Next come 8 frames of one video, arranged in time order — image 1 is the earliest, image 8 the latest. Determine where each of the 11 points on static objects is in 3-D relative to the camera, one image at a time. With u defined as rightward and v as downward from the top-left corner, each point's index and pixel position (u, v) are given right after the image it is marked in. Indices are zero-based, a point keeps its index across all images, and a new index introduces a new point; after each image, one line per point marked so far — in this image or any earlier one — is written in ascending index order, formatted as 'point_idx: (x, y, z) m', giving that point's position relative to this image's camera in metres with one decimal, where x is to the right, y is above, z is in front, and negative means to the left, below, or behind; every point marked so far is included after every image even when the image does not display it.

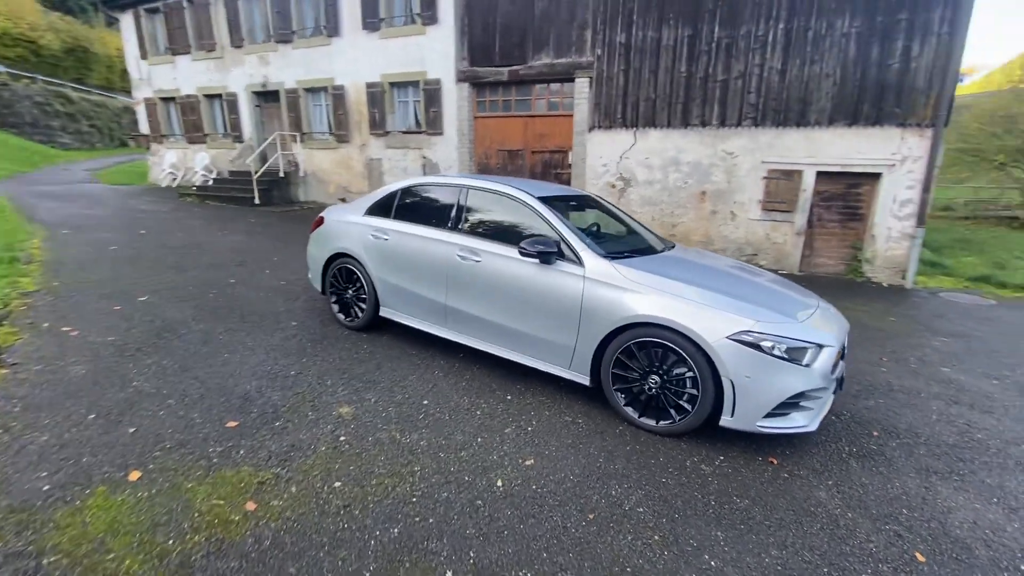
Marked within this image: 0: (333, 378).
0: (-1.4, -0.7, +3.8) m
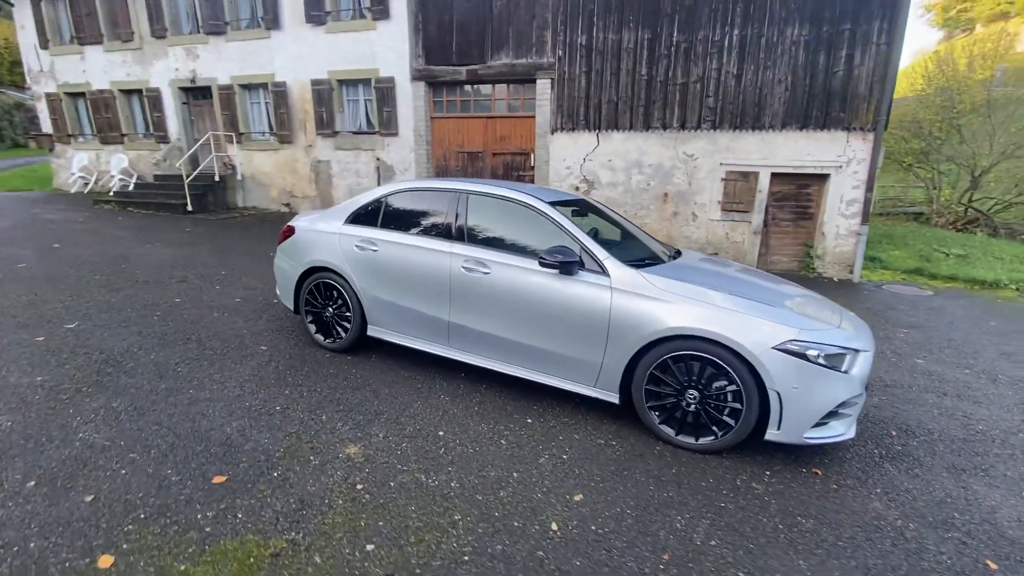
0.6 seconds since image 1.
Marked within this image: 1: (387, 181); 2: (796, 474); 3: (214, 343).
0: (-1.3, -0.9, +3.3) m
1: (-2.9, +2.4, +10.9) m
2: (+1.7, -1.1, +2.9) m
3: (-2.7, -0.5, +4.4) m
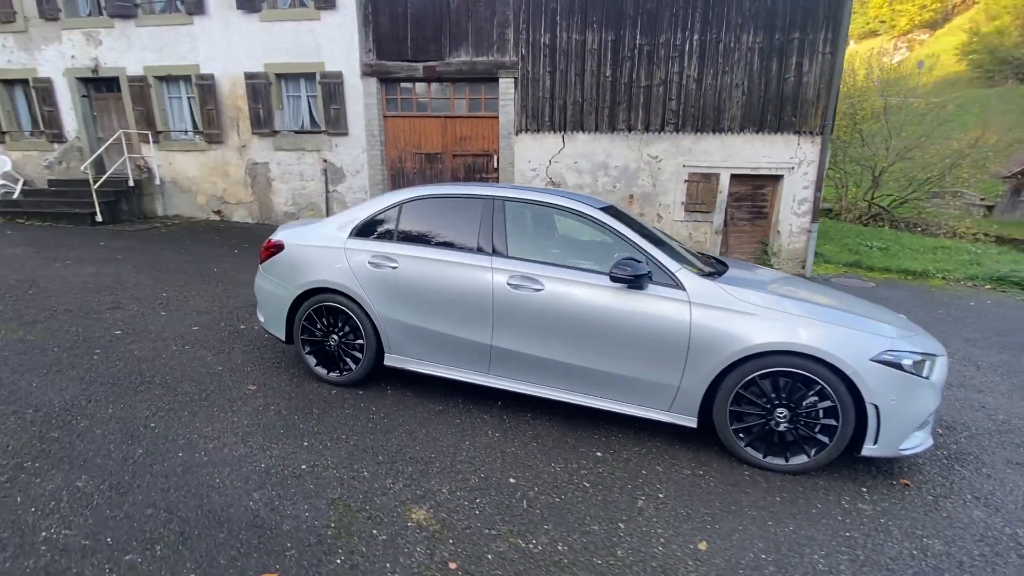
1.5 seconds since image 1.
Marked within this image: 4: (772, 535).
0: (-0.8, -1.0, +2.8) m
1: (-3.7, +2.2, +10.0) m
2: (+2.2, -1.2, +2.8) m
3: (-2.4, -0.7, +3.6) m
4: (+1.3, -1.2, +2.3) m
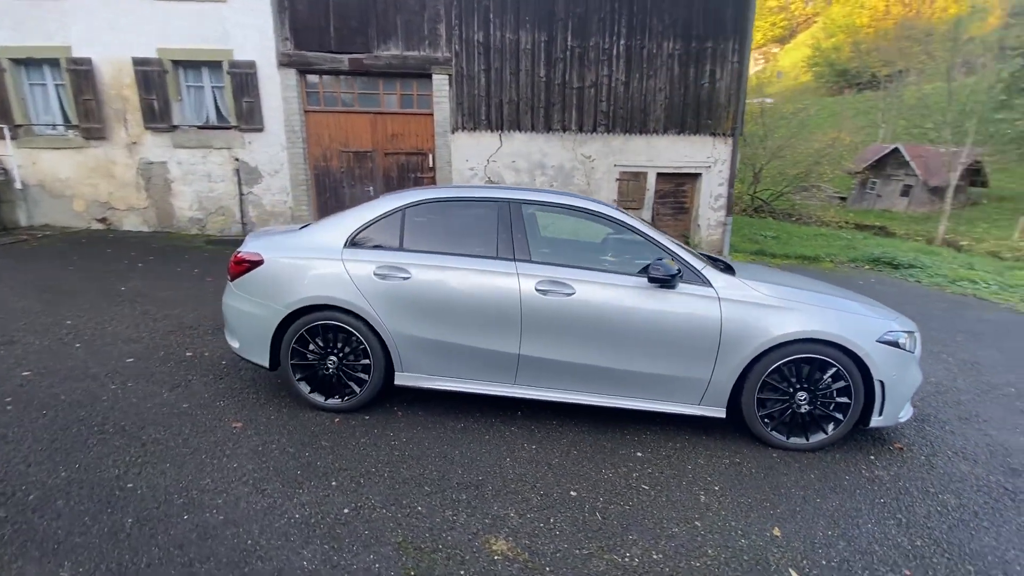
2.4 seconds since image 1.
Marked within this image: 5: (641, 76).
0: (-0.5, -1.1, +2.5) m
1: (-4.9, +1.9, +9.1) m
2: (+2.5, -1.1, +3.1) m
3: (-2.2, -0.9, +3.0) m
4: (+1.7, -1.2, +2.5) m
5: (+2.5, +4.1, +9.3) m
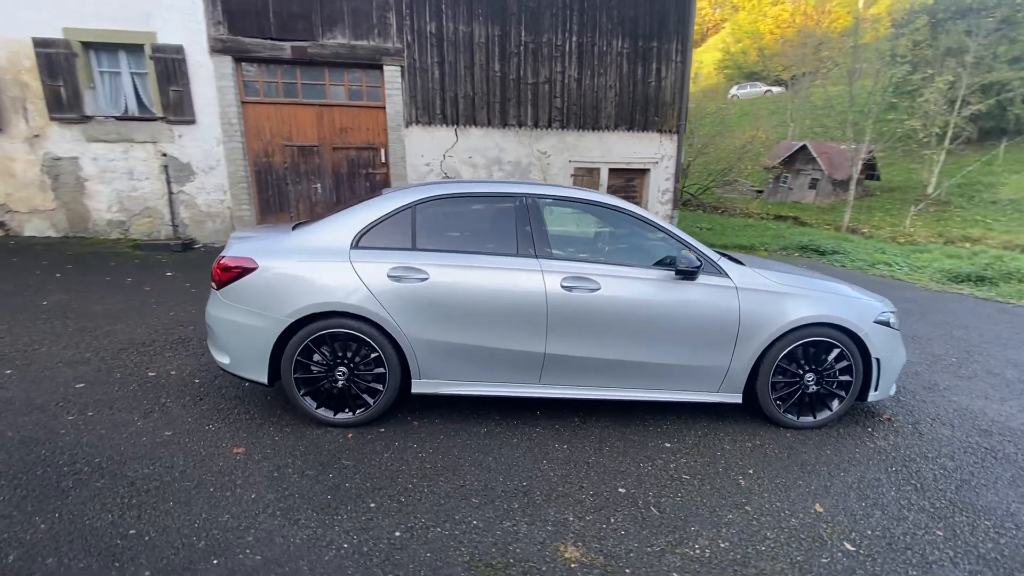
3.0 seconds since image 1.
0: (-0.2, -1.1, +2.4) m
1: (-5.6, +1.8, +8.2) m
2: (+2.6, -1.0, +3.4) m
3: (-2.0, -1.0, +2.6) m
4: (+1.9, -1.1, +2.7) m
5: (+1.6, +4.3, +9.5) m
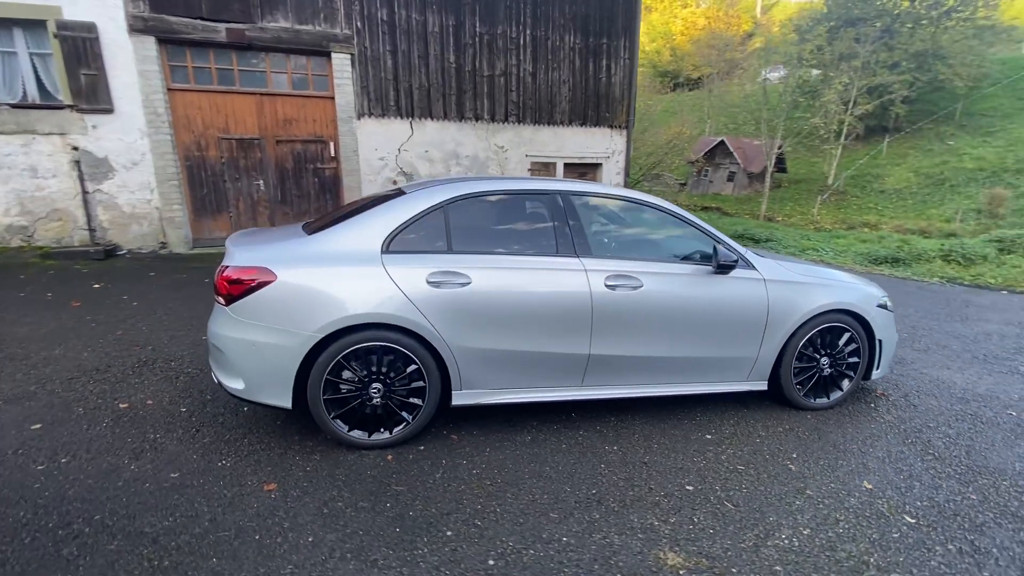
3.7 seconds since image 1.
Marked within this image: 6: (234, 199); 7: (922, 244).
0: (+0.2, -1.1, +2.3) m
1: (-6.1, +1.6, +7.2) m
2: (+2.8, -0.9, +3.7) m
3: (-1.6, -1.1, +2.2) m
4: (+2.3, -1.0, +2.9) m
5: (+0.7, +4.4, +9.5) m
6: (-4.7, +1.5, +8.0) m
7: (+9.0, +1.0, +10.5) m
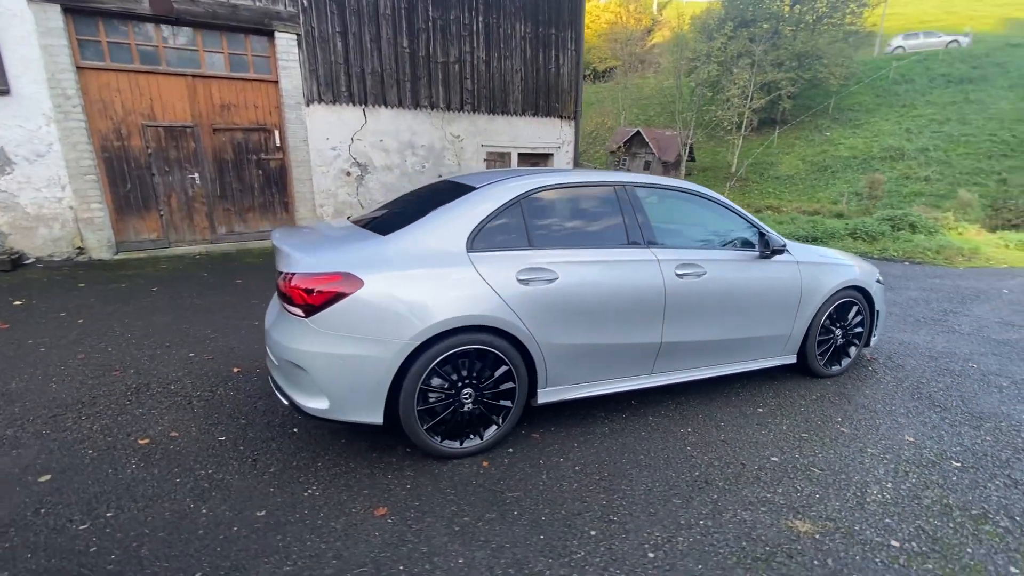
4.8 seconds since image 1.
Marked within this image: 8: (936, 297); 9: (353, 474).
0: (+0.8, -1.1, +2.3) m
1: (-6.4, +1.4, +5.9) m
2: (+3.2, -0.7, +4.2) m
3: (-0.9, -1.1, +1.9) m
4: (+2.7, -0.9, +3.3) m
5: (-0.3, +4.6, +9.4) m
6: (-5.1, +1.4, +7.1) m
7: (+7.9, +1.6, +12.0) m
8: (+5.6, -0.1, +6.4) m
9: (-0.8, -1.0, +2.5) m
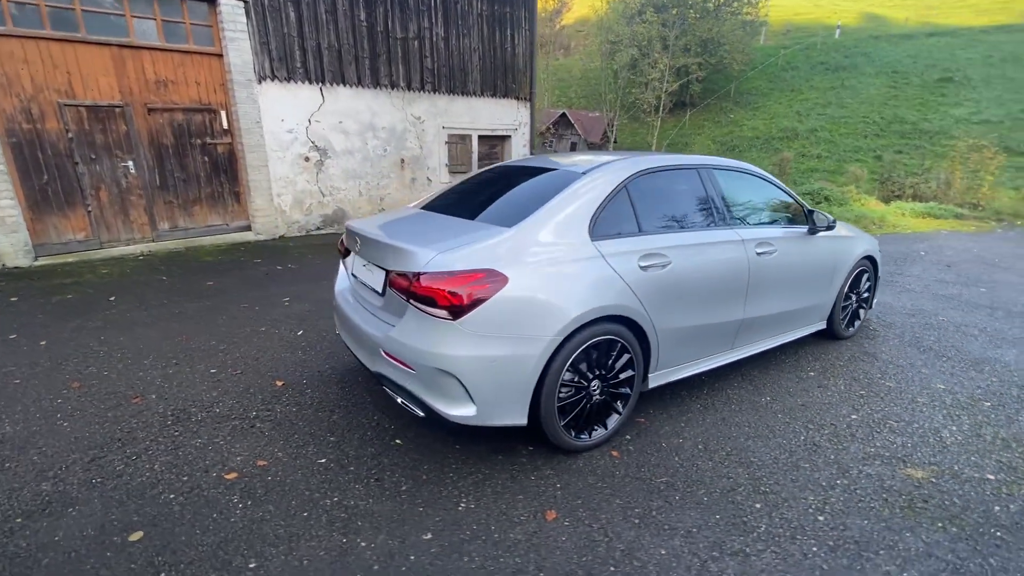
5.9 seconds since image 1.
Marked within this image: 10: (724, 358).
0: (+1.6, -1.0, +2.5) m
1: (-6.3, +1.1, +4.7) m
2: (+3.5, -0.3, +4.7) m
3: (-0.1, -1.1, +1.8) m
4: (+3.3, -0.6, +3.8) m
5: (-1.1, +4.8, +9.0) m
6: (-5.2, +1.3, +6.0) m
7: (+6.7, +2.4, +13.2) m
8: (+5.5, +0.4, +7.3) m
9: (-0.1, -1.0, +2.4) m
10: (+1.4, -0.5, +3.3) m
